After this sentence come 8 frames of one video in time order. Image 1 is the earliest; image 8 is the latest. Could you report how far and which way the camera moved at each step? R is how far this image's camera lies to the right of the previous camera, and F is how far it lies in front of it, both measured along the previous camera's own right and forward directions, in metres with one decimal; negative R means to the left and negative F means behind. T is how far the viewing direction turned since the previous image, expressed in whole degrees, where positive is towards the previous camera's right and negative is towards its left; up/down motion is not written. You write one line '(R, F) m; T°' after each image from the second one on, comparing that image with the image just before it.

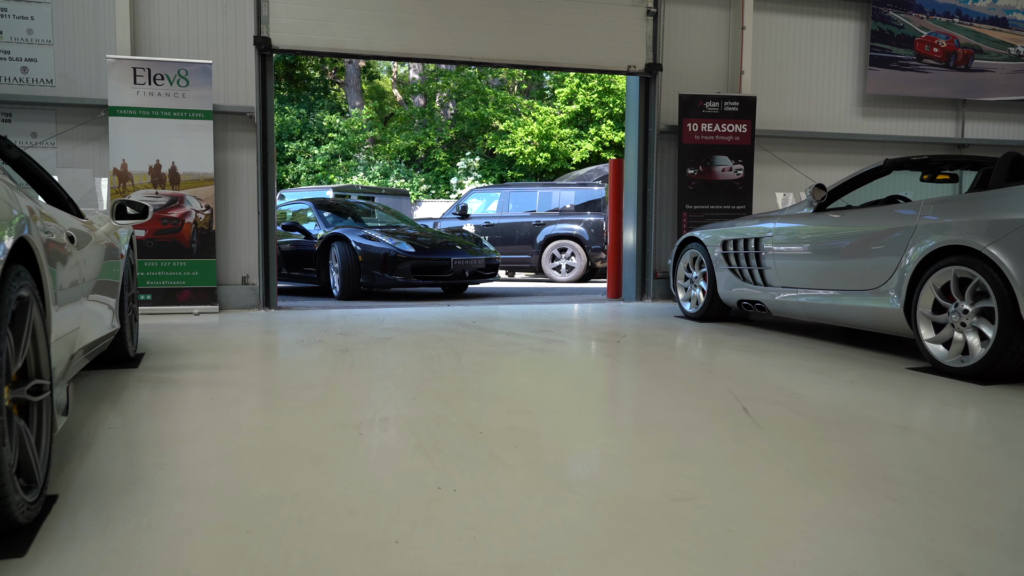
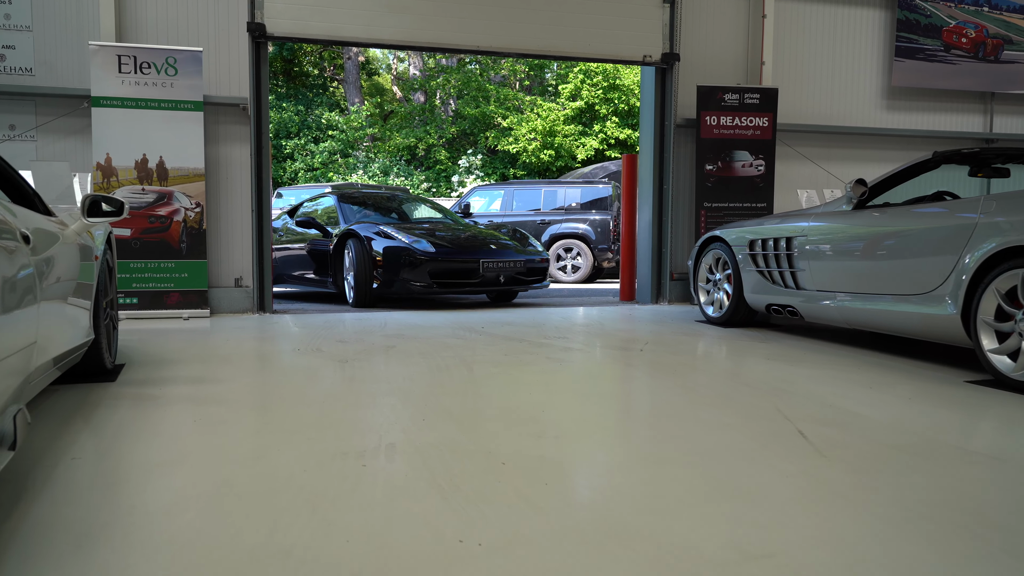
(-0.1, +0.4) m; 0°
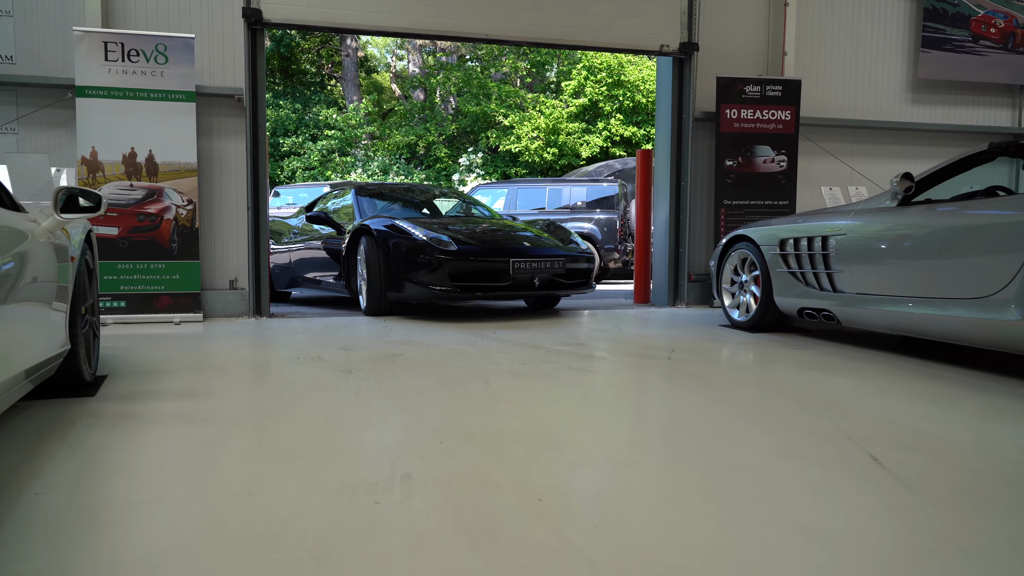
(-0.1, +0.3) m; 0°
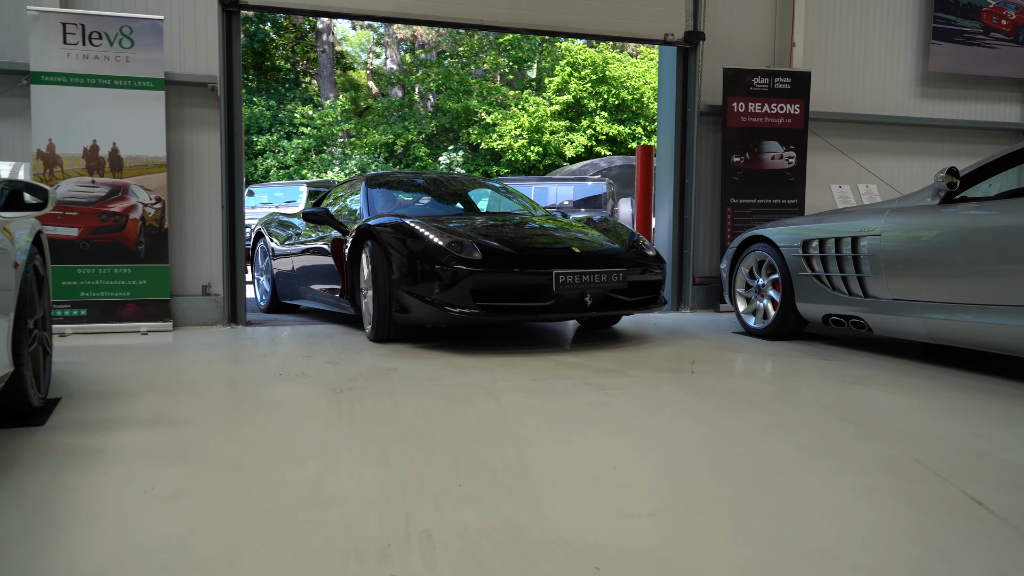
(-0.1, +0.4) m; +2°
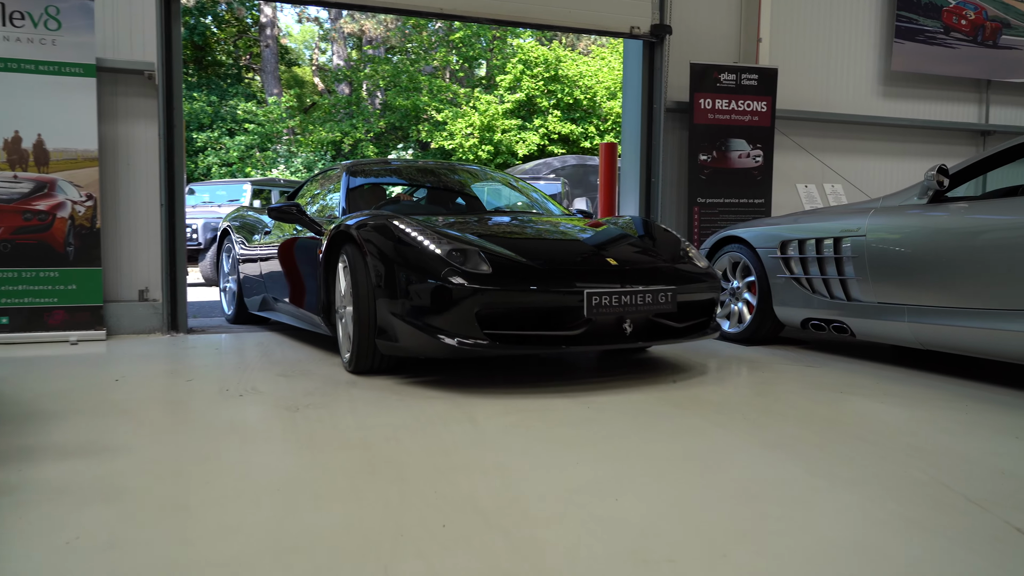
(-0.1, +0.3) m; +4°
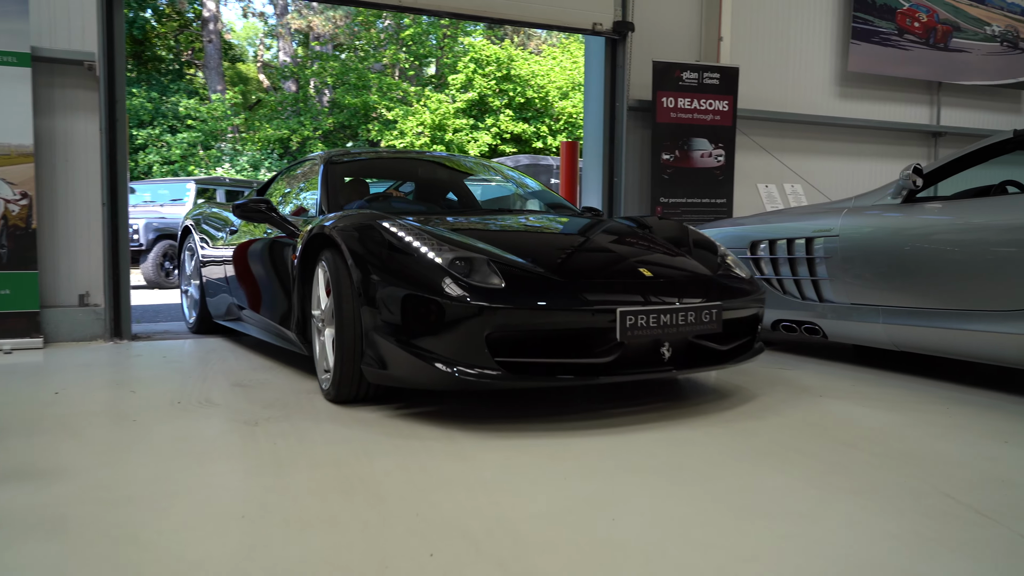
(-0.1, +0.1) m; +4°
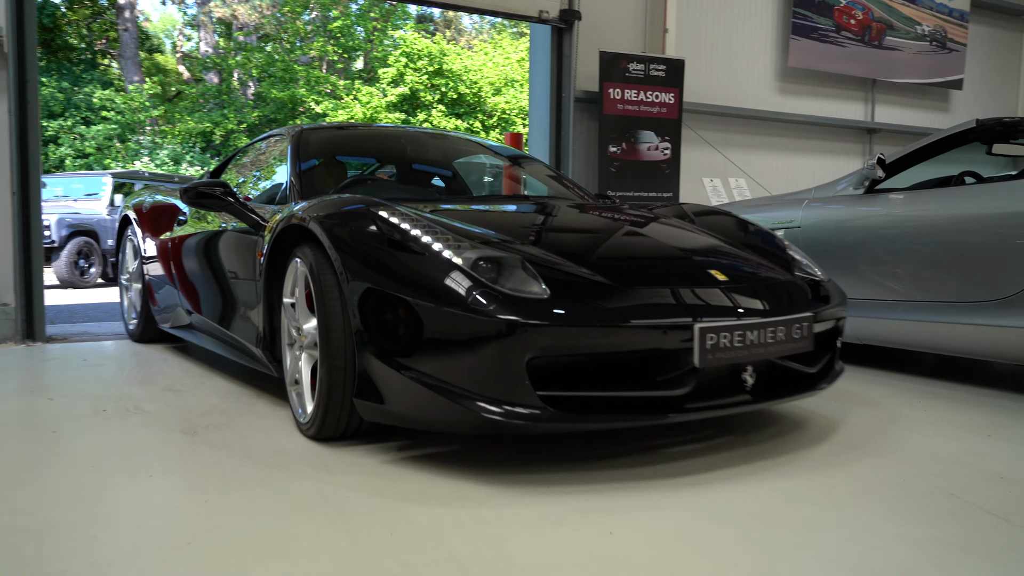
(-0.1, +0.2) m; +5°
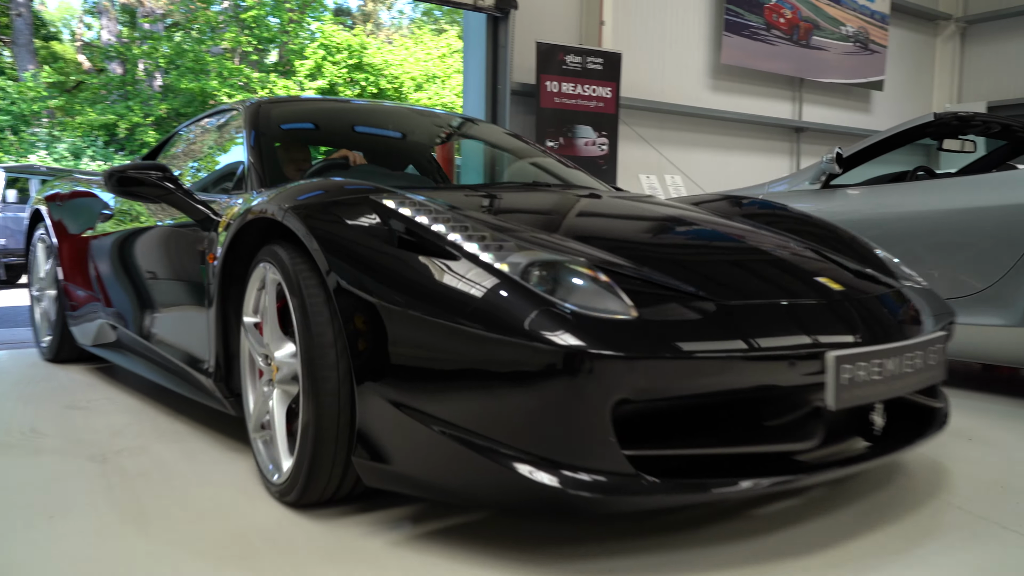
(-0.1, +0.2) m; +6°
